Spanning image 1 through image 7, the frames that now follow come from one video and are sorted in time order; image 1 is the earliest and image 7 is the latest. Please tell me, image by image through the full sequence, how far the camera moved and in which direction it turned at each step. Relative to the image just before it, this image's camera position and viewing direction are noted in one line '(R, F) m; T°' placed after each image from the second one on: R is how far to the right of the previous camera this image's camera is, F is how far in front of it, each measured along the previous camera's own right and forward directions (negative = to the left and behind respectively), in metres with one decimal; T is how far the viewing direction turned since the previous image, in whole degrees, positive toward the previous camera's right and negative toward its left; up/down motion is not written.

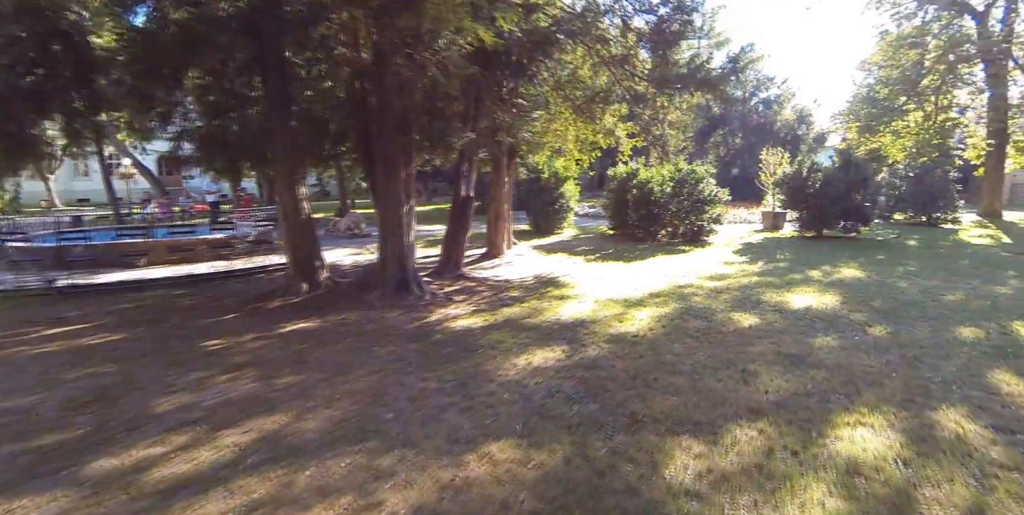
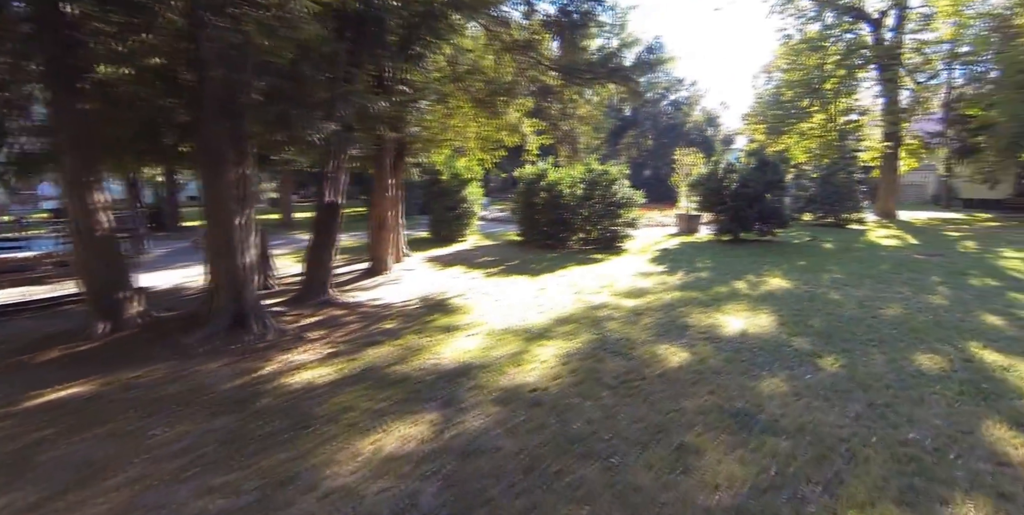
(+0.6, +1.6) m; +9°
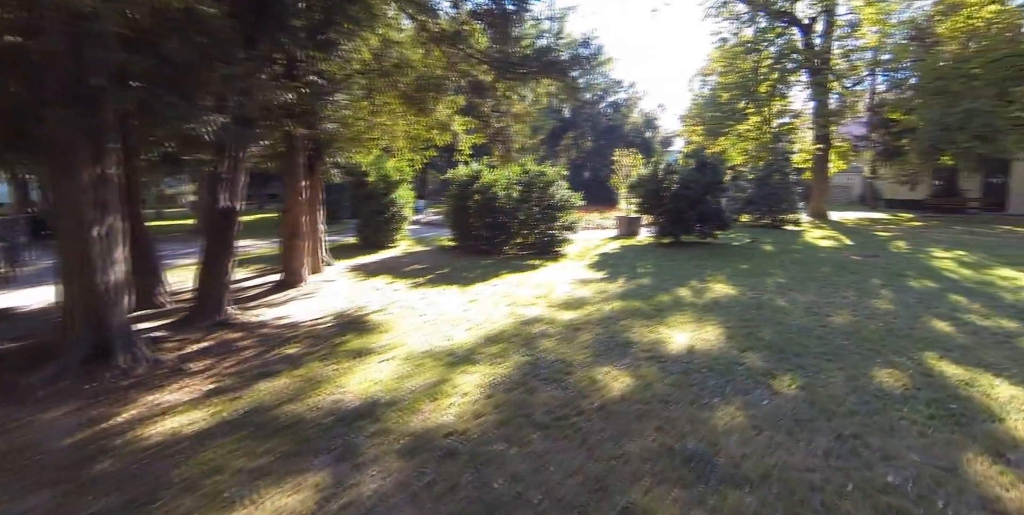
(+0.3, +0.7) m; +6°
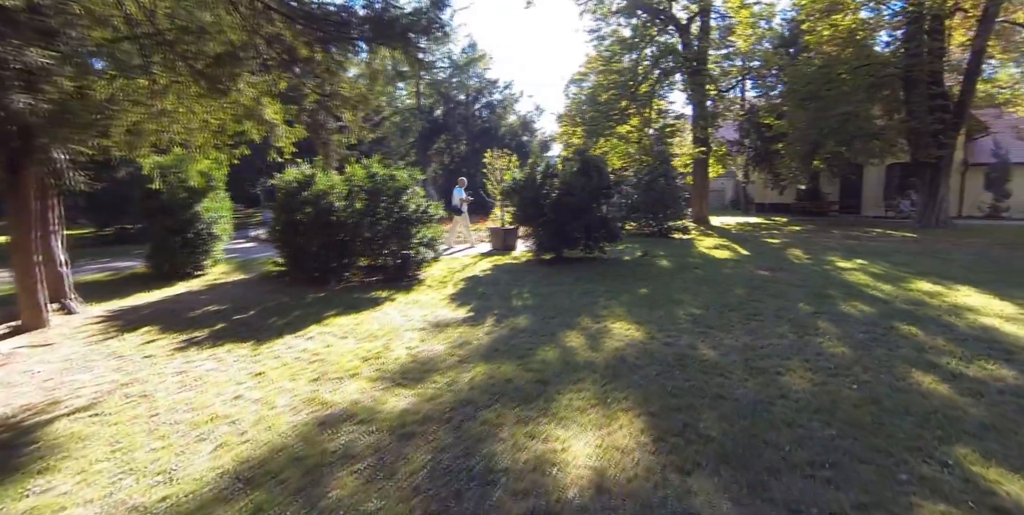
(+0.7, +2.2) m; +13°
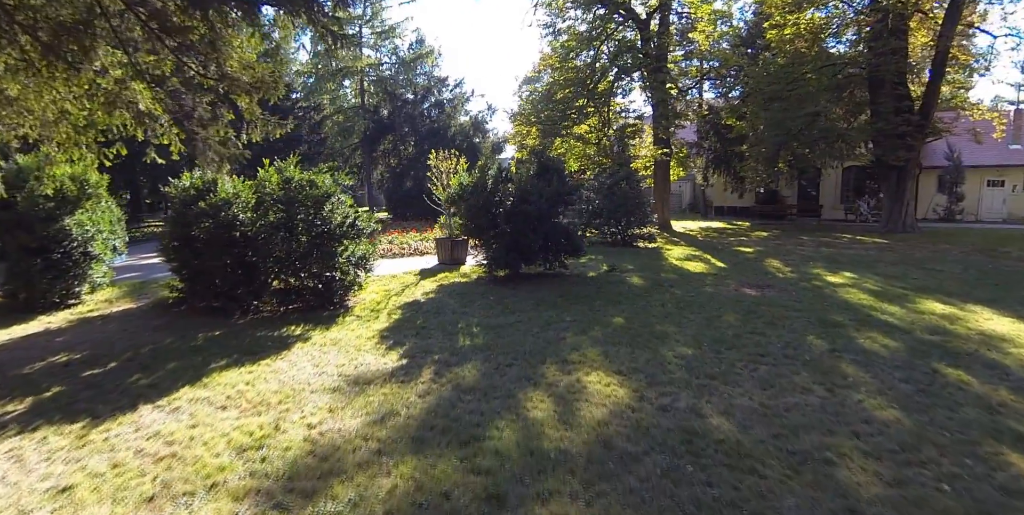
(+0.1, +1.3) m; +5°
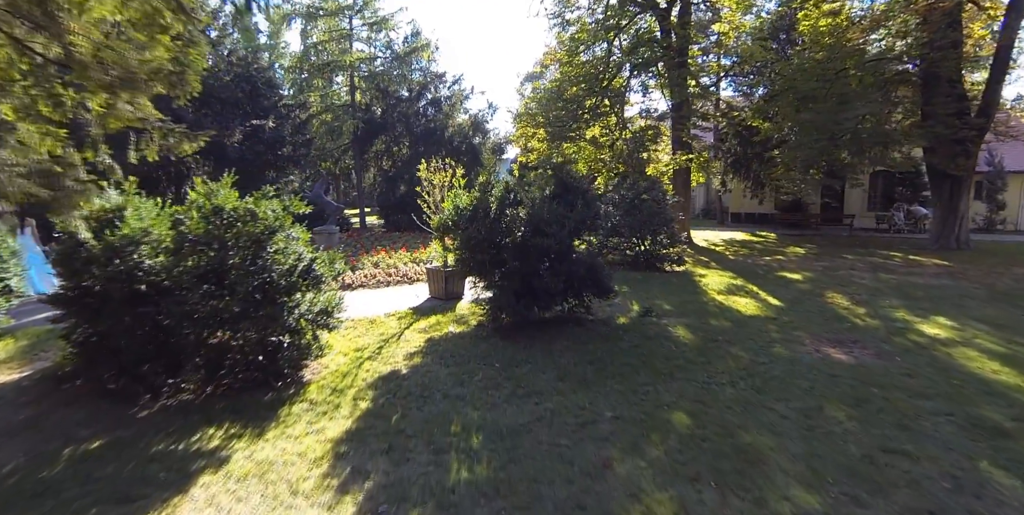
(-0.1, +1.7) m; 0°
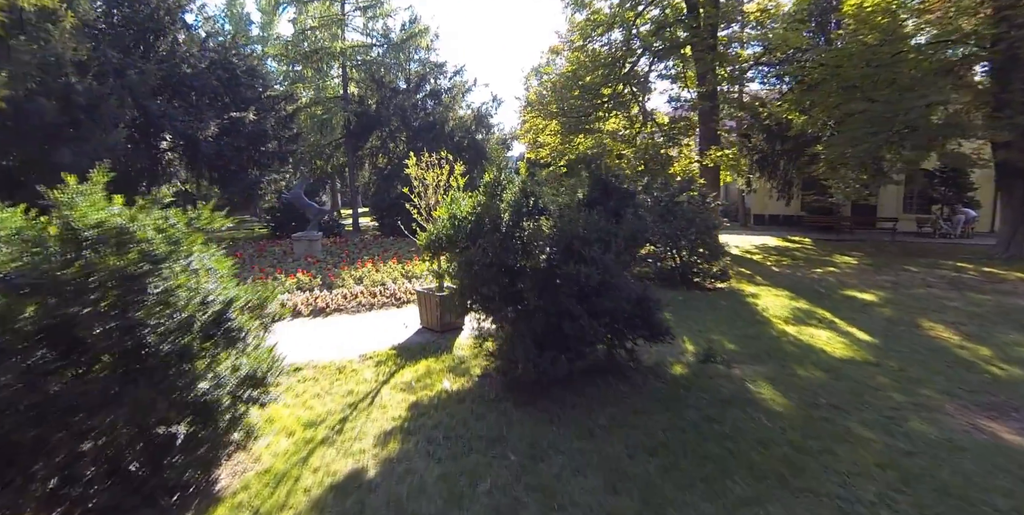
(-0.1, +1.6) m; 0°
